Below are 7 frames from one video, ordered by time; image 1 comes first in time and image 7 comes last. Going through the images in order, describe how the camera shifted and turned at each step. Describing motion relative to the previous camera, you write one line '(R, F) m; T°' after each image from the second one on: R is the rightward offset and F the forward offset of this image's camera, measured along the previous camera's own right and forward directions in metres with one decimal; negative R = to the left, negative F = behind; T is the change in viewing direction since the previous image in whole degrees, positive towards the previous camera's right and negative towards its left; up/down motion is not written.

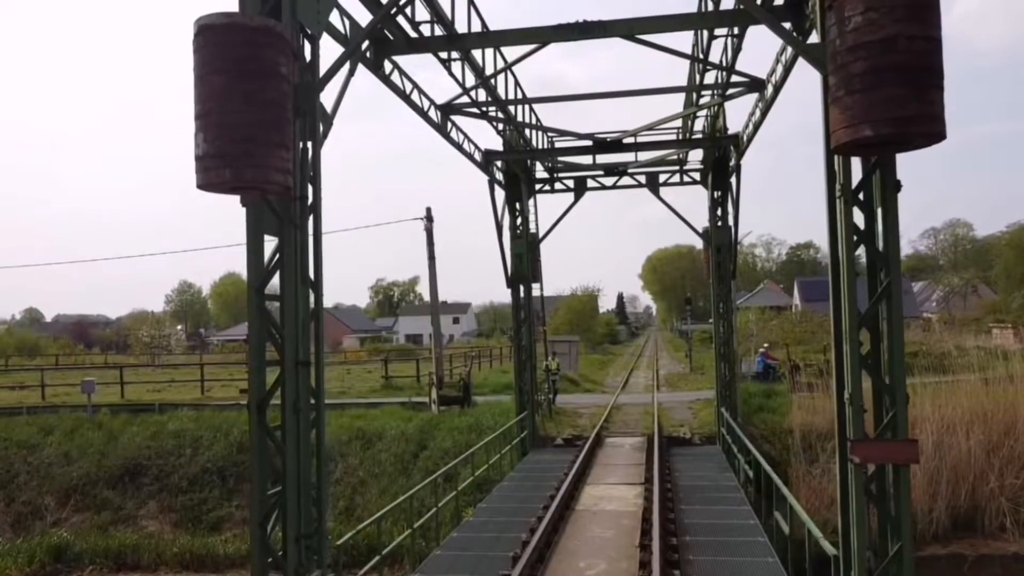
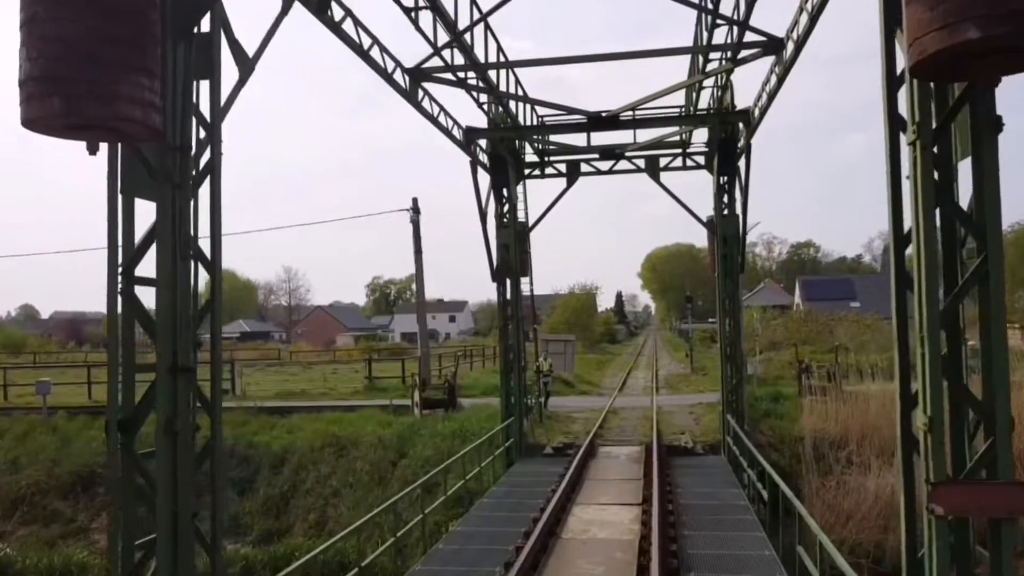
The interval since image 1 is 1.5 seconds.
(+0.2, +1.5) m; 0°
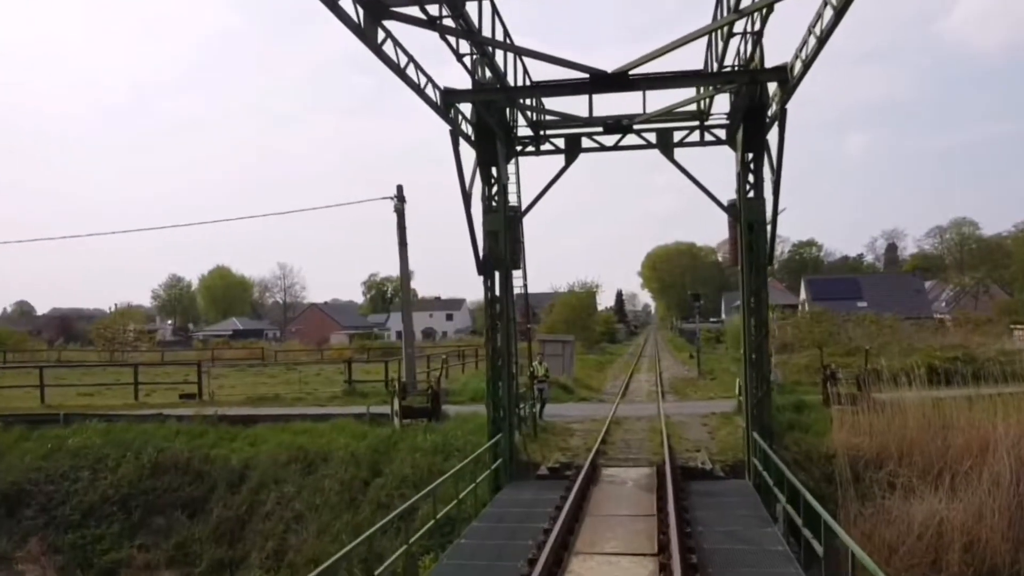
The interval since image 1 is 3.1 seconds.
(+0.2, +2.2) m; 0°
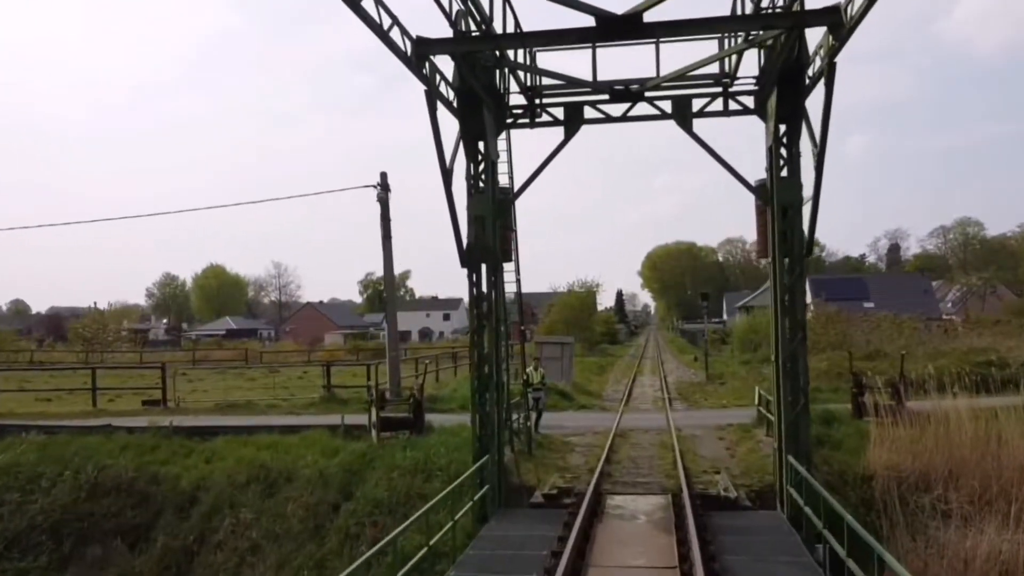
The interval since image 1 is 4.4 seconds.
(+0.1, +2.1) m; 0°
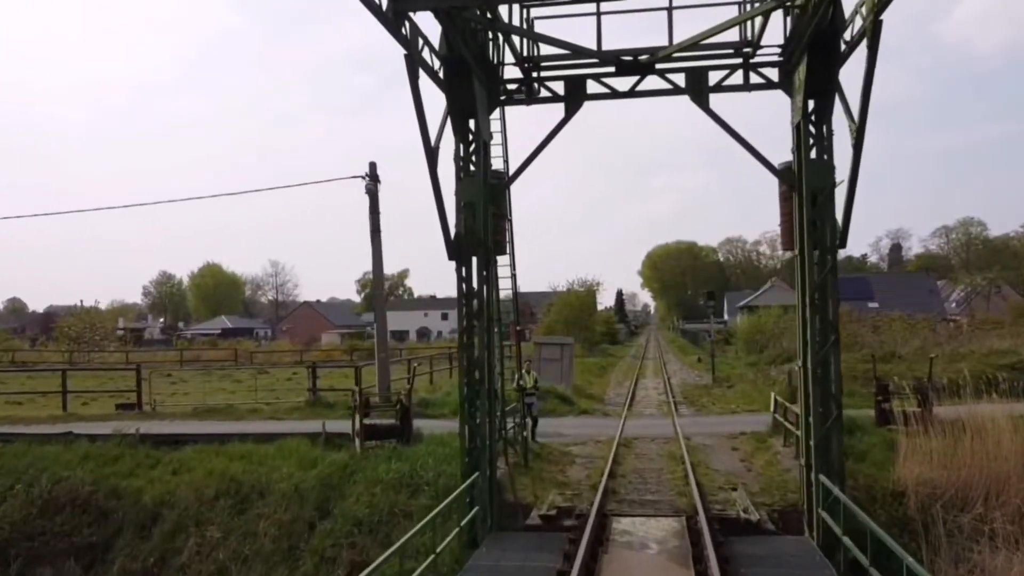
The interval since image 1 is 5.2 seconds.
(+0.1, +1.3) m; 0°
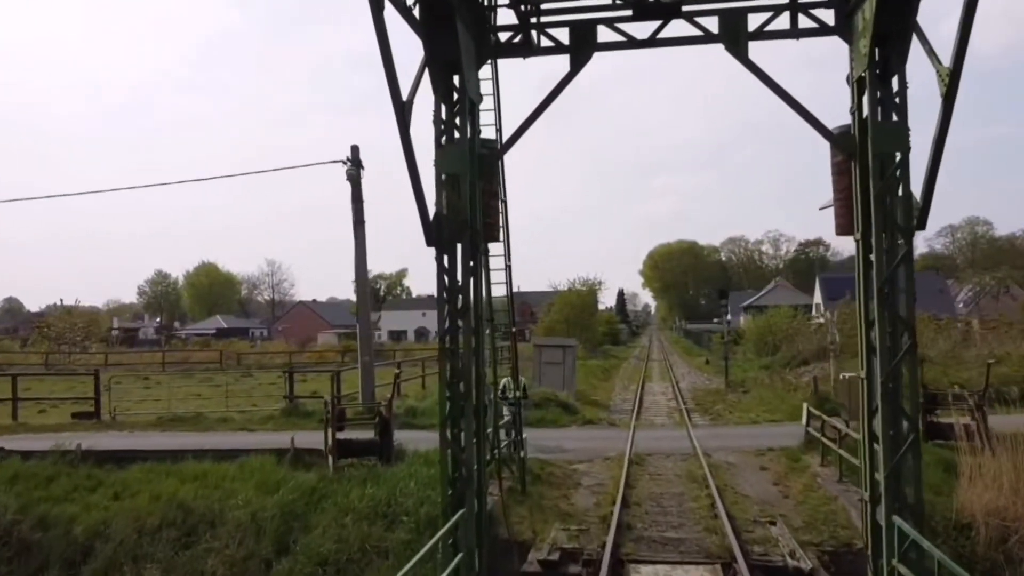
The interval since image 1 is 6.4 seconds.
(+0.1, +1.9) m; 0°
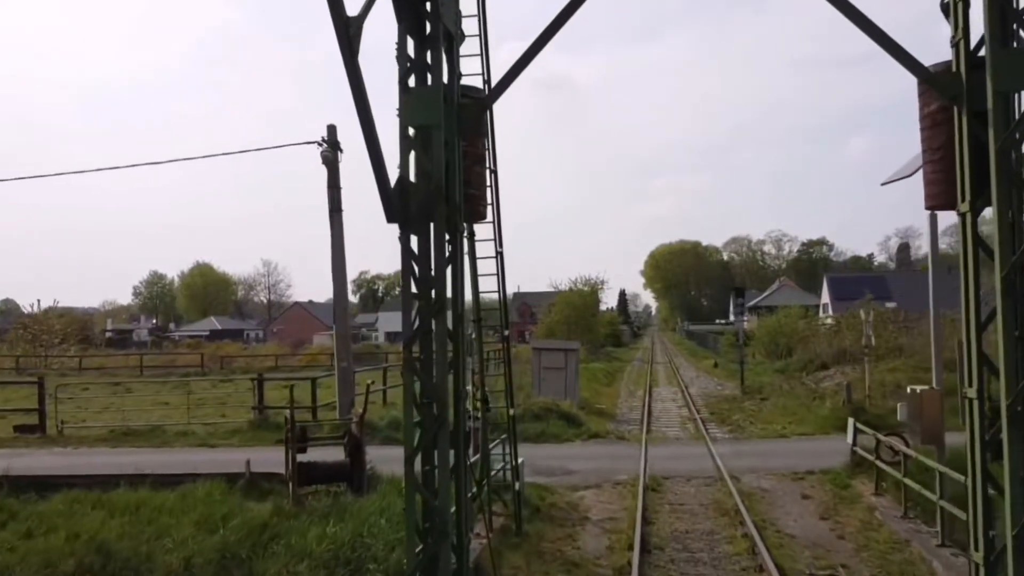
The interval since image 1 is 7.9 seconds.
(+0.1, +2.0) m; 0°
